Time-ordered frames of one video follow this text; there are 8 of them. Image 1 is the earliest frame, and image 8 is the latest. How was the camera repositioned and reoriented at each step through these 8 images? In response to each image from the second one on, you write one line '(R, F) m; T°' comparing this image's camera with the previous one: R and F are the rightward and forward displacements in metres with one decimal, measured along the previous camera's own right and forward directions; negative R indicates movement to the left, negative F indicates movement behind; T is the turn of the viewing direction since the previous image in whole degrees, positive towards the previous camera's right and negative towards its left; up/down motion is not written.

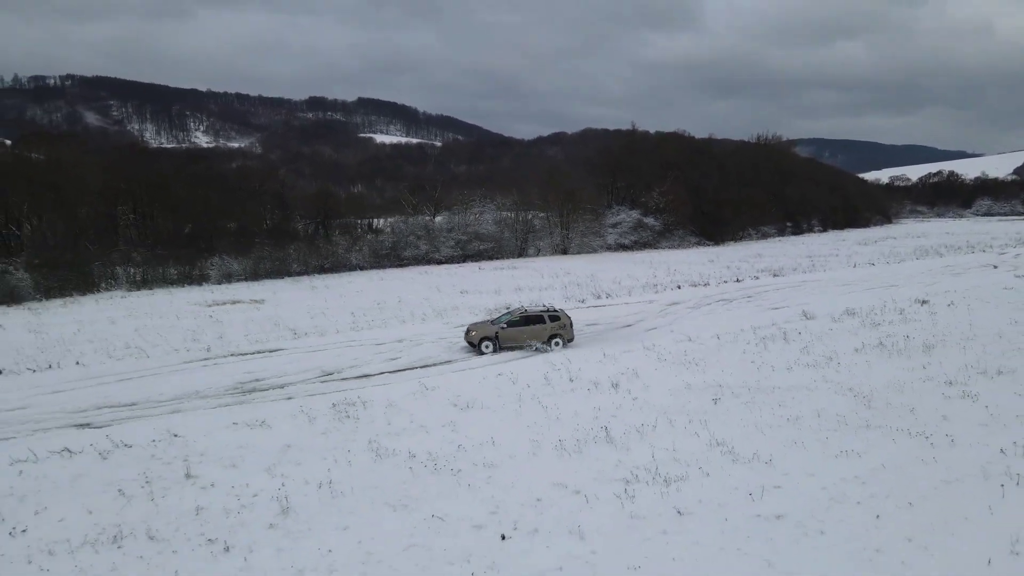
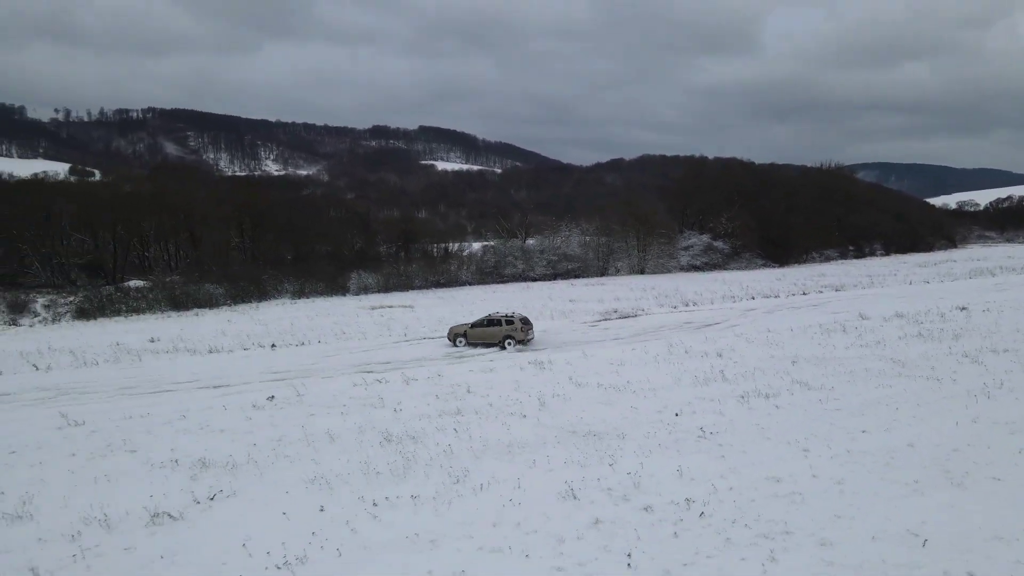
(-2.1, -6.0) m; -4°
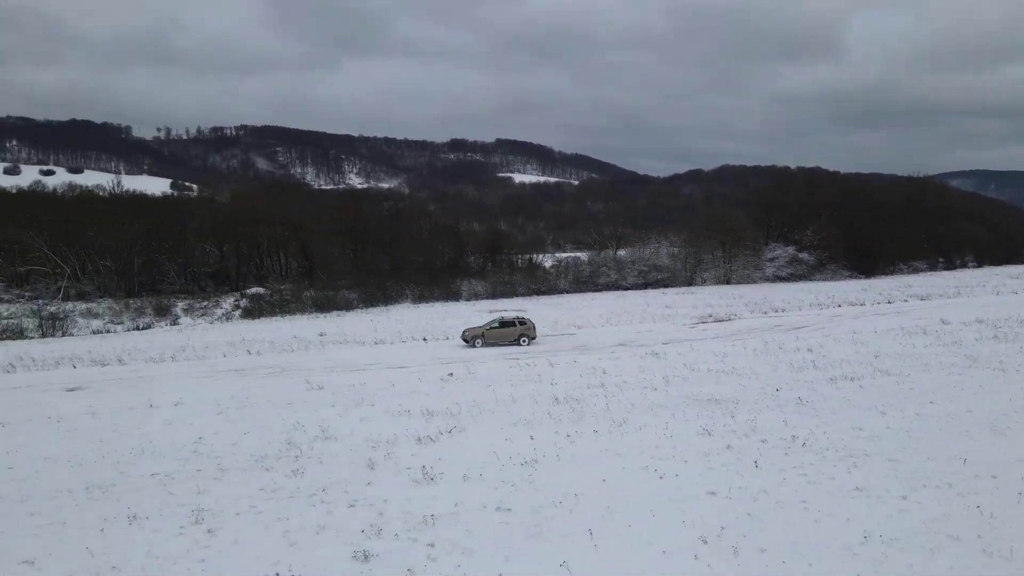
(-1.4, -4.1) m; -6°
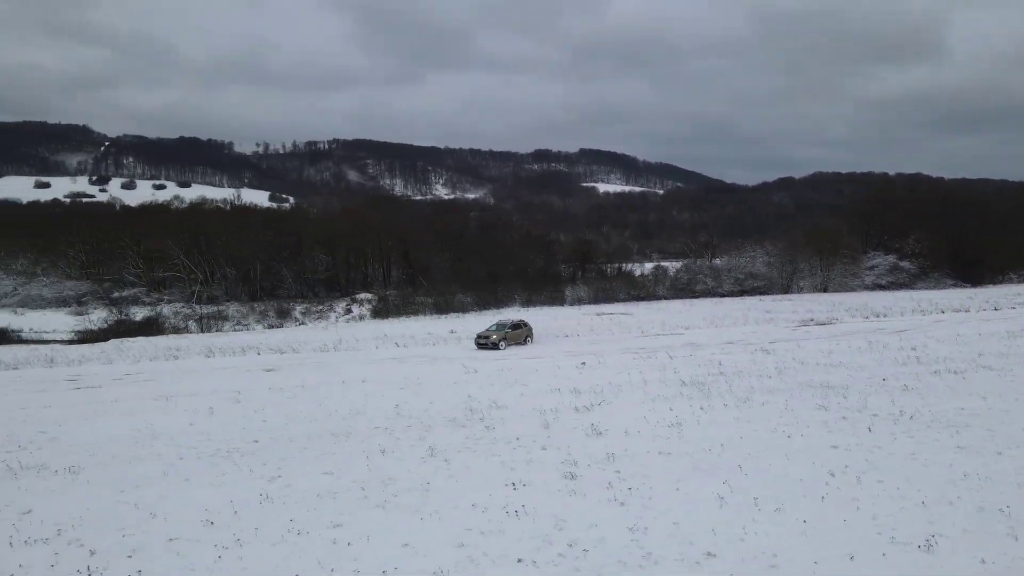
(-1.3, -2.9) m; -6°
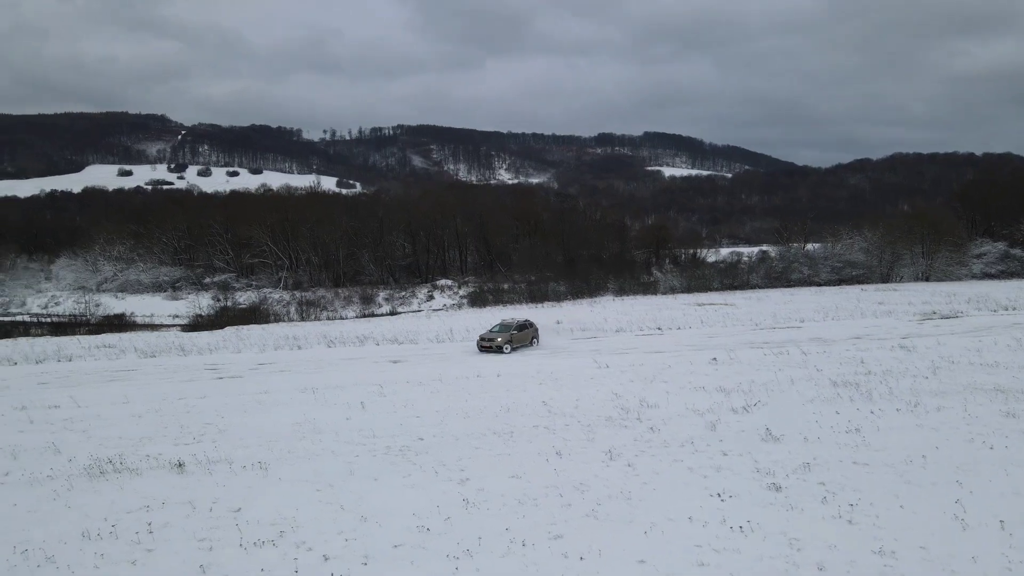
(-2.0, +0.3) m; -5°
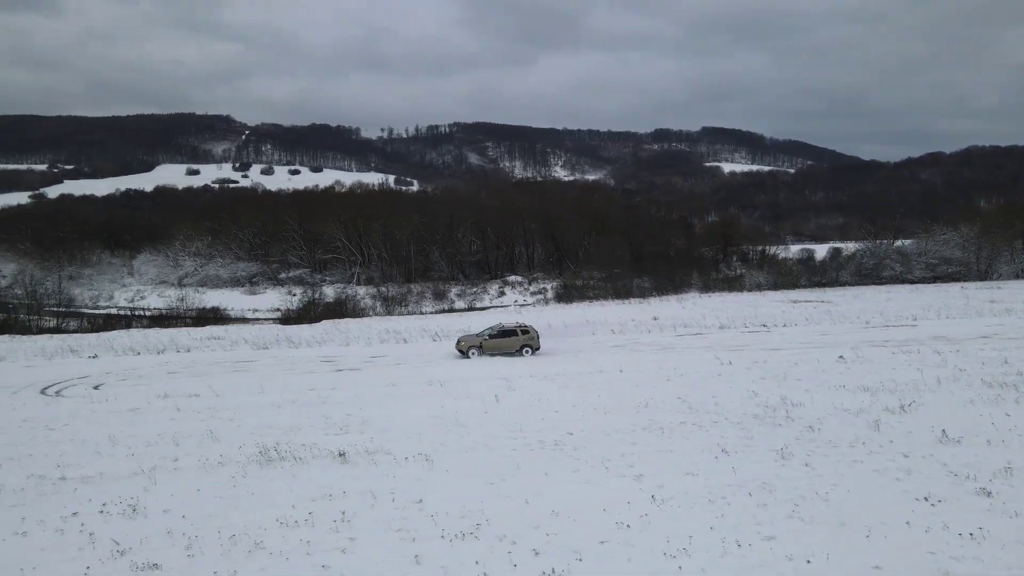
(-1.9, +0.2) m; -4°
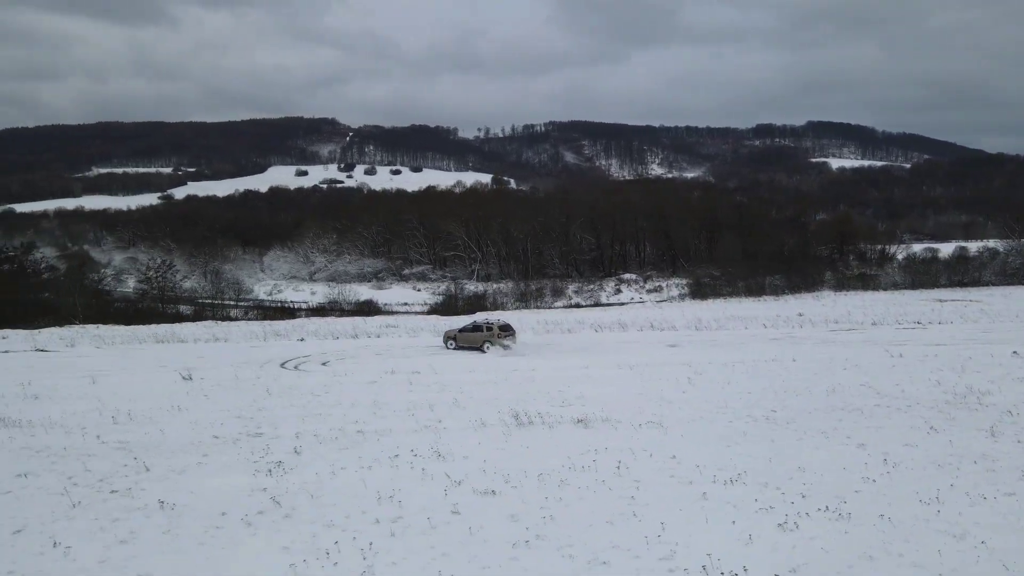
(-2.5, -2.1) m; -7°
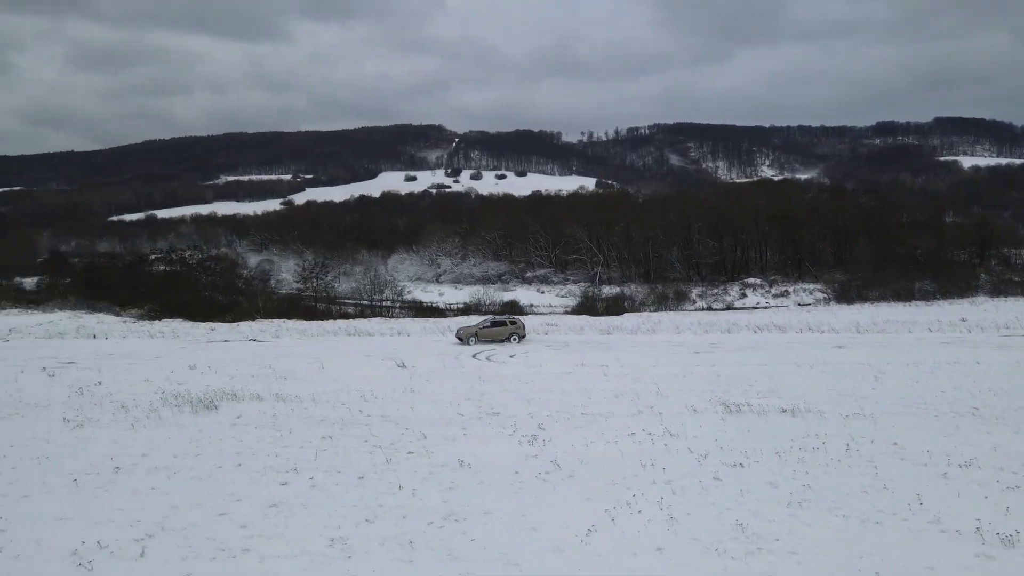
(-2.4, -1.8) m; -8°
